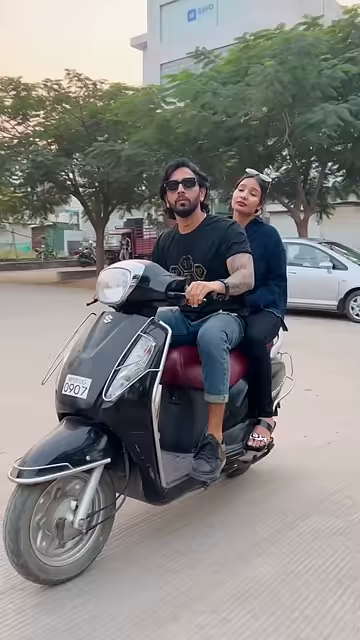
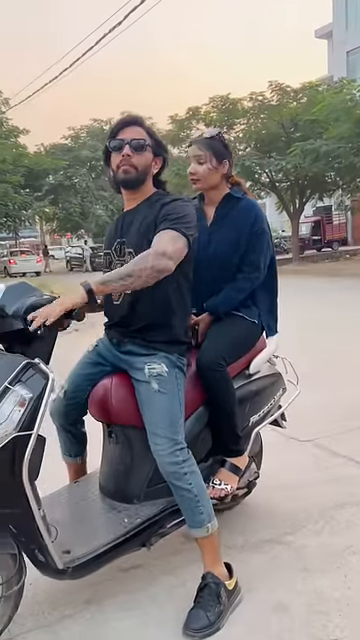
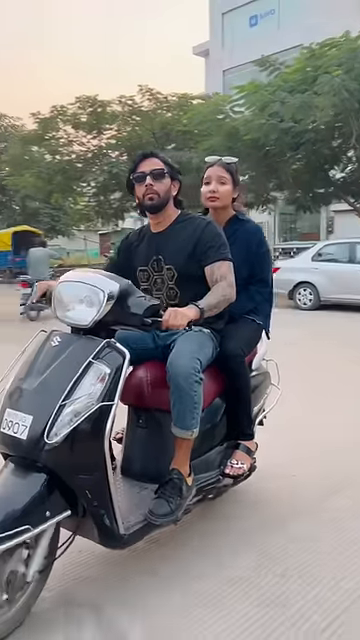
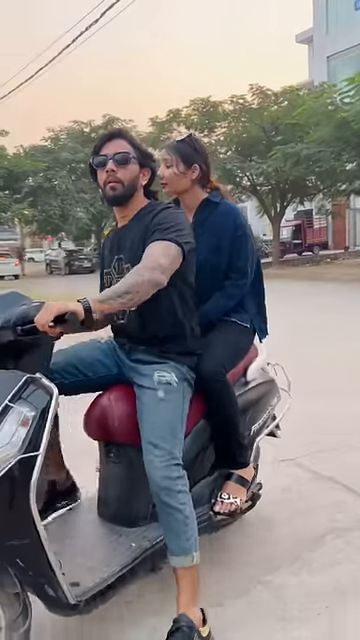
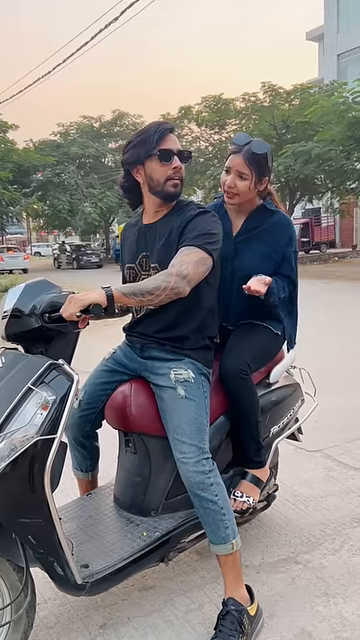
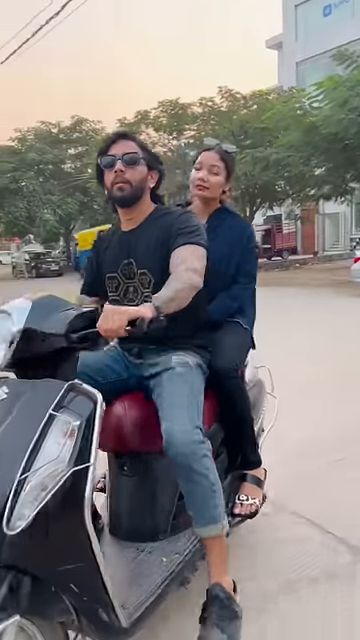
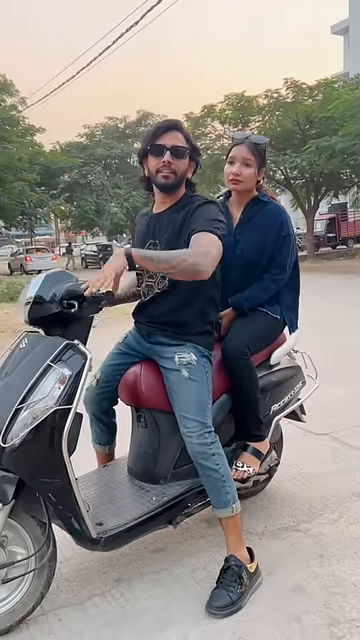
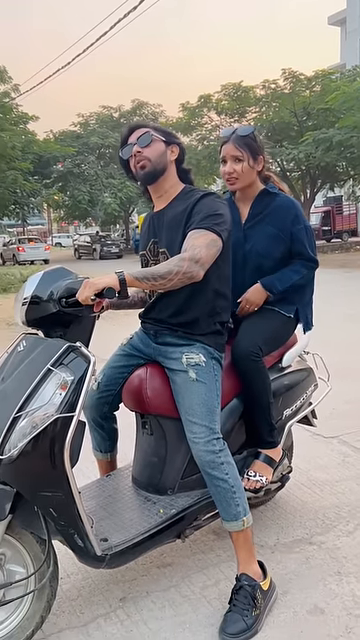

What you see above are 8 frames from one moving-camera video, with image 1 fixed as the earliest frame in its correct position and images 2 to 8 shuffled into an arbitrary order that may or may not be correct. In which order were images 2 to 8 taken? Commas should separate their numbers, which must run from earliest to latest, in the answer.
3, 6, 4, 2, 7, 5, 8
